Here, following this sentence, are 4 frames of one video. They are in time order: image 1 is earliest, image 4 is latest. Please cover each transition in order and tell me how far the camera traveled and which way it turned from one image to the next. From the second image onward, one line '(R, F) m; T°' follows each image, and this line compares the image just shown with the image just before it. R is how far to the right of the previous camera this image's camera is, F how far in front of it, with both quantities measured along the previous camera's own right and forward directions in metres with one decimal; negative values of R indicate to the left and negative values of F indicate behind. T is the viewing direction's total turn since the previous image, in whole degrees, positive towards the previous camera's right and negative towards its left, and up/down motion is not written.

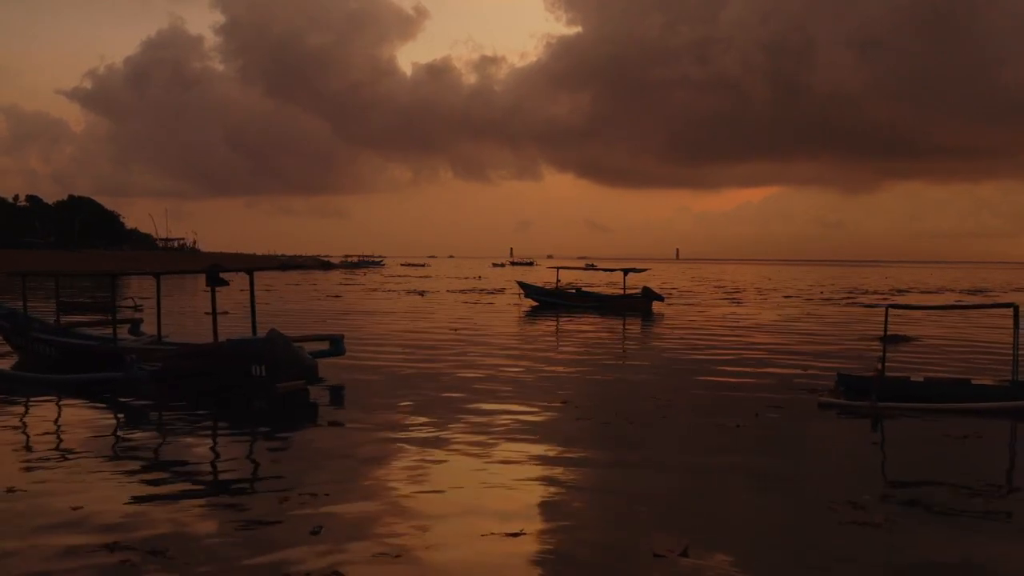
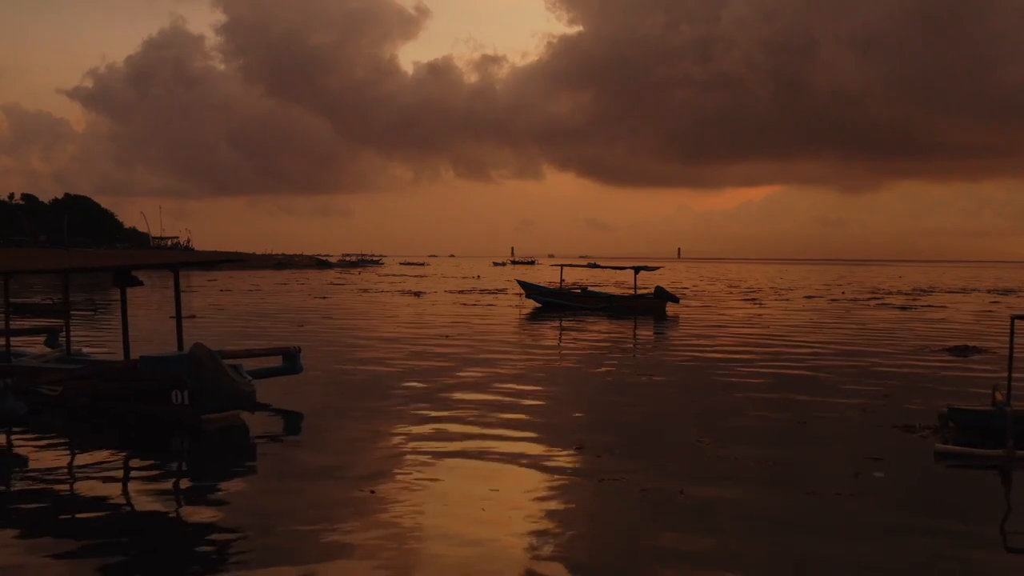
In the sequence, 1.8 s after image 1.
(0.0, +0.8) m; 0°
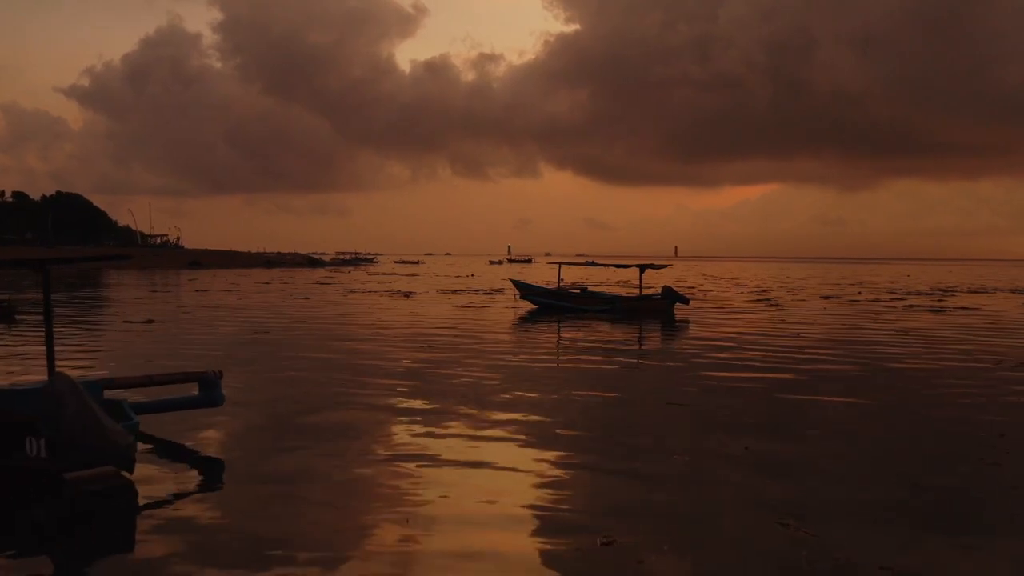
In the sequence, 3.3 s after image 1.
(0.0, +0.8) m; 0°
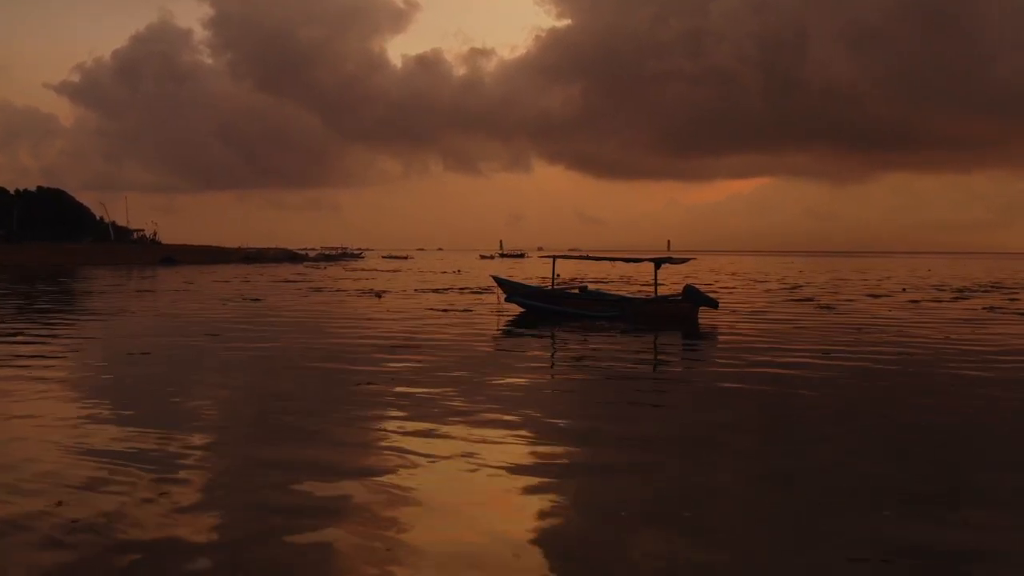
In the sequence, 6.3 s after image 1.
(+0.1, +1.6) m; +1°
